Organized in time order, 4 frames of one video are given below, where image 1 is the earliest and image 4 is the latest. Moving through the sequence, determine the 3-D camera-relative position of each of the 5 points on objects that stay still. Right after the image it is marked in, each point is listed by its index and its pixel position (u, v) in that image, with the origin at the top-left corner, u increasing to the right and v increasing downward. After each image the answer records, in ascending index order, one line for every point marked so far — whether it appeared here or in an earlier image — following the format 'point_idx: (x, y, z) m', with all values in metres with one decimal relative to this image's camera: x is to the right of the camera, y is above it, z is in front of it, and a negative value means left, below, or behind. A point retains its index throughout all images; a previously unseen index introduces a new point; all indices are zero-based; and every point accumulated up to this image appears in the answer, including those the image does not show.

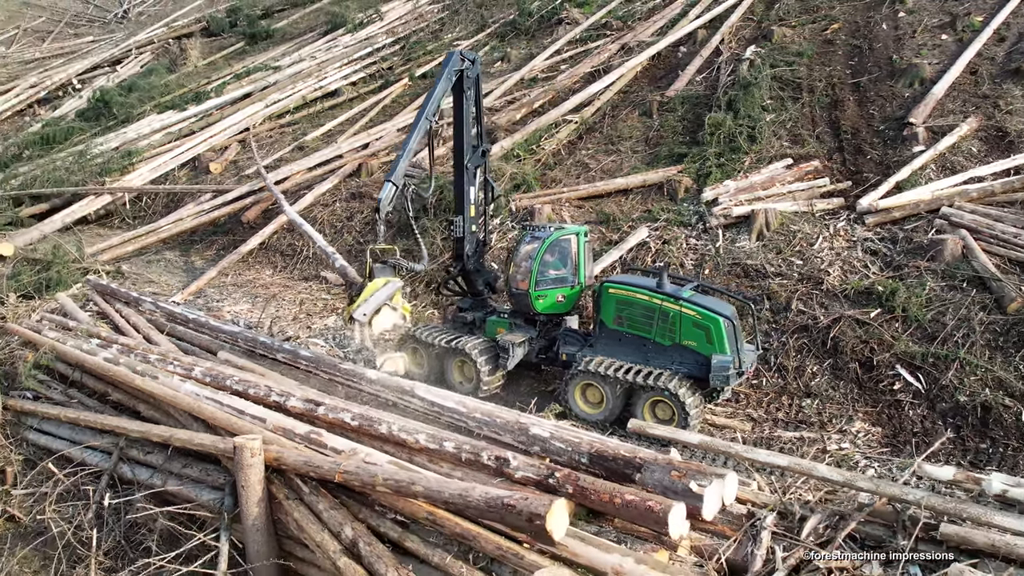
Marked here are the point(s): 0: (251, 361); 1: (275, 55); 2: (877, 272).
0: (-1.9, -0.5, +7.2) m
1: (-4.2, +4.2, +17.6) m
2: (+2.9, +0.1, +7.7) m
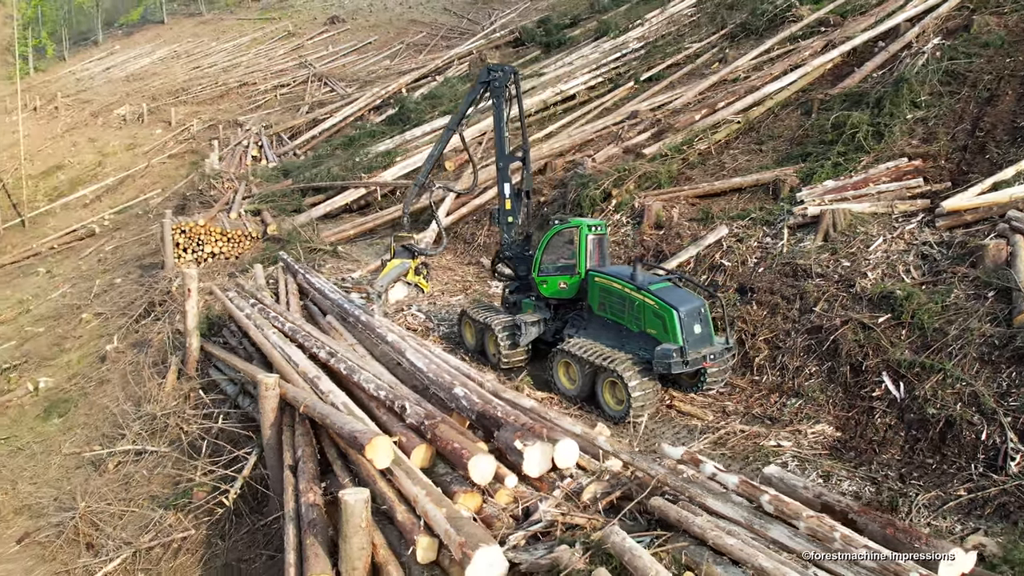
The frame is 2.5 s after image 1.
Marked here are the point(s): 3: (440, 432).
0: (-1.6, -0.3, +8.8) m
1: (+0.7, +4.4, +19.2) m
2: (+3.0, +0.1, +7.4) m
3: (-0.4, -0.9, +5.8) m
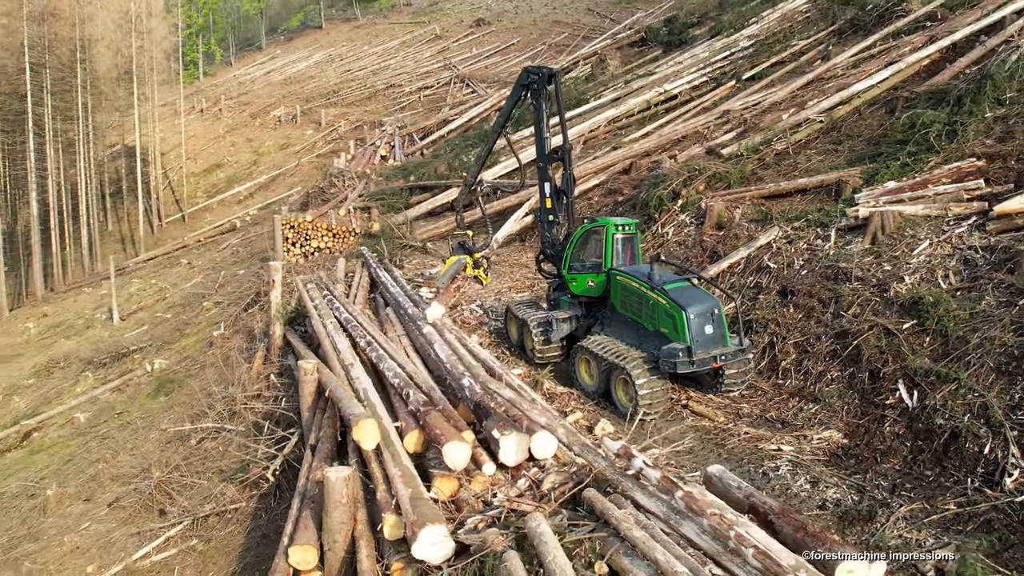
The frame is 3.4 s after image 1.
0: (-1.1, -0.3, +9.3) m
1: (+2.9, +4.4, +19.1) m
2: (+3.2, 0.0, +7.1) m
3: (-0.5, -0.8, +6.1) m
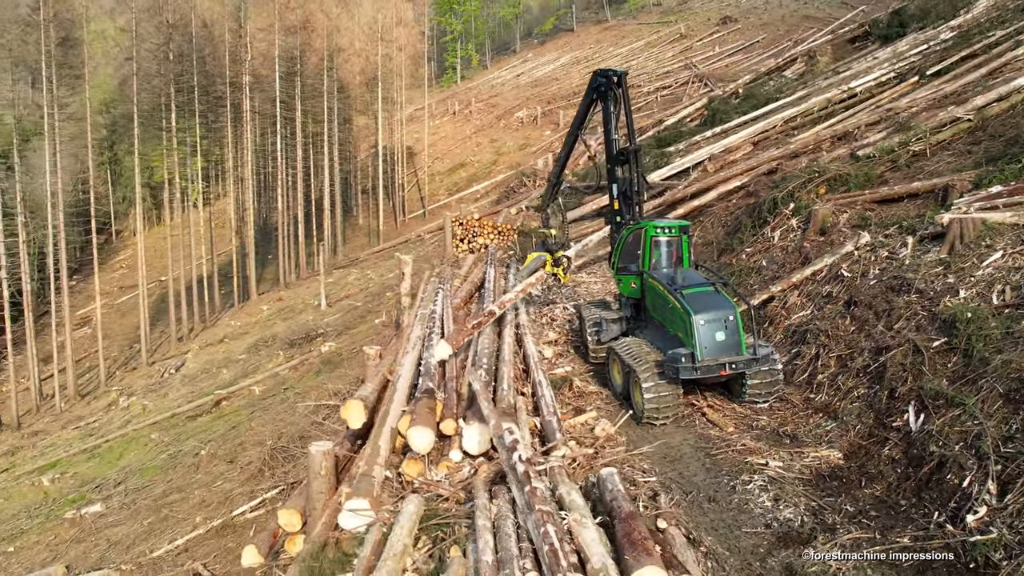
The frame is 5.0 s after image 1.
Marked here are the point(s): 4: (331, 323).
0: (-0.3, -0.2, +9.7) m
1: (+6.5, +4.2, +18.0) m
2: (+3.2, -0.1, +6.4) m
3: (-0.7, -0.8, +6.5) m
4: (-3.2, -0.6, +17.3) m
